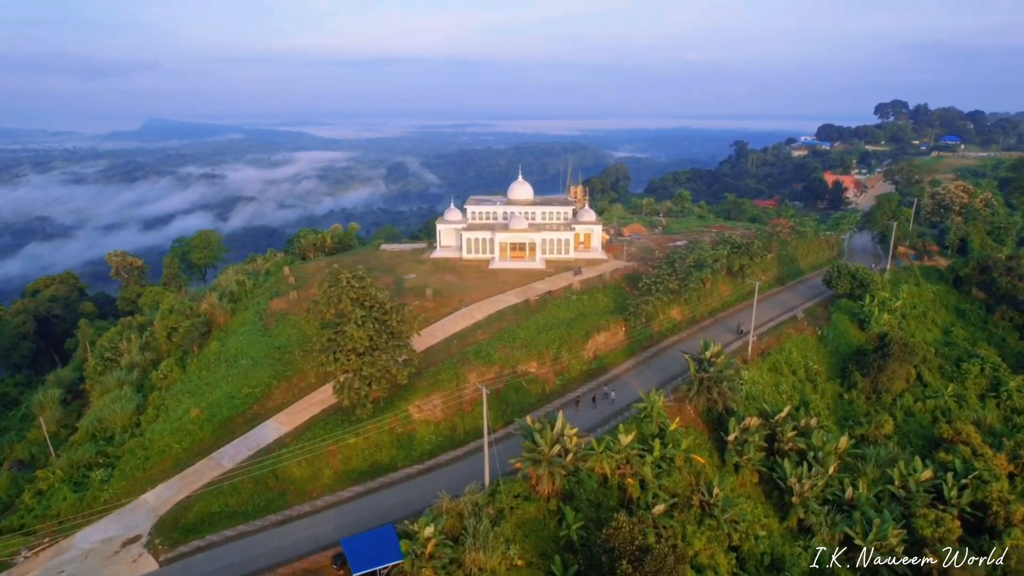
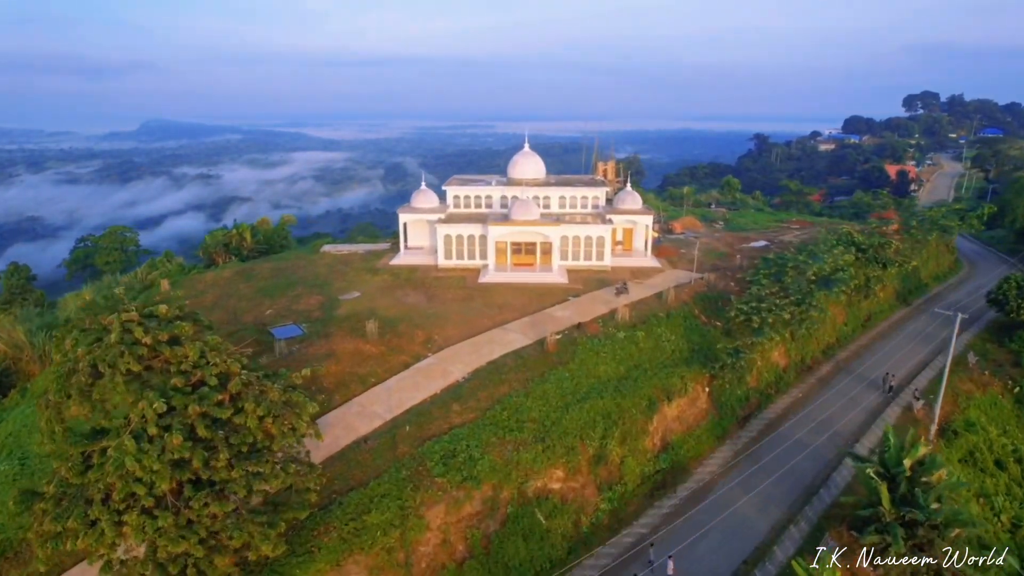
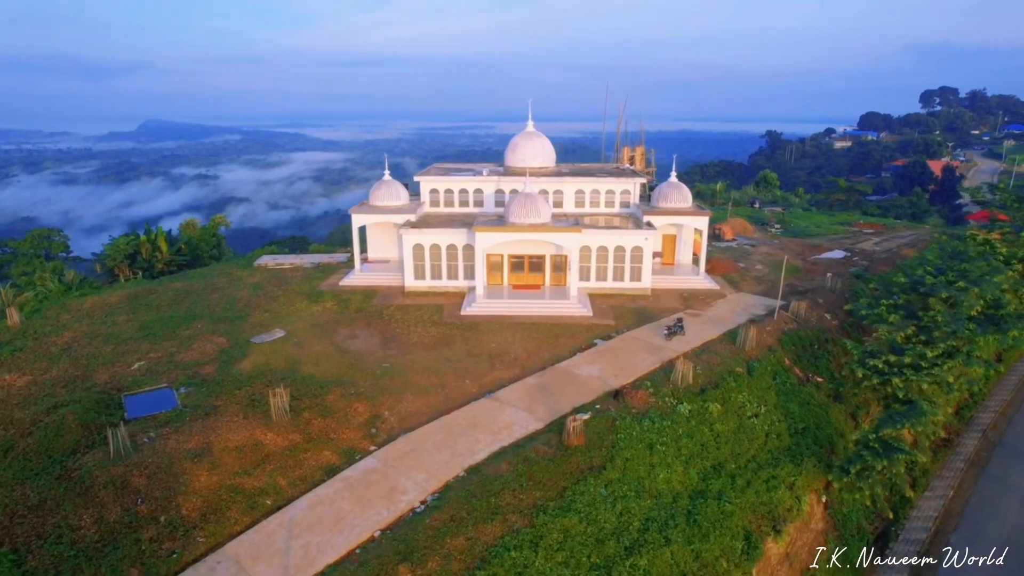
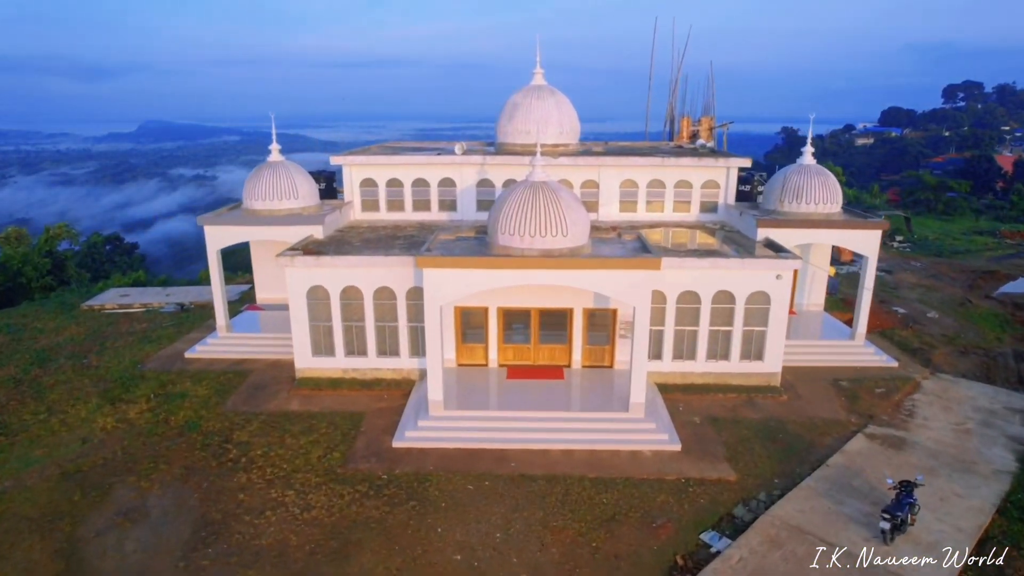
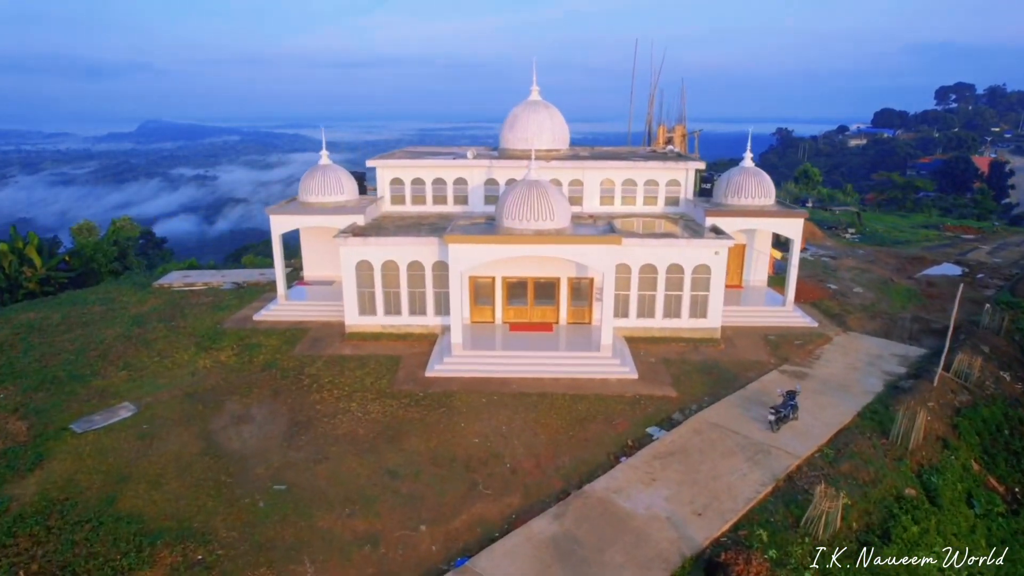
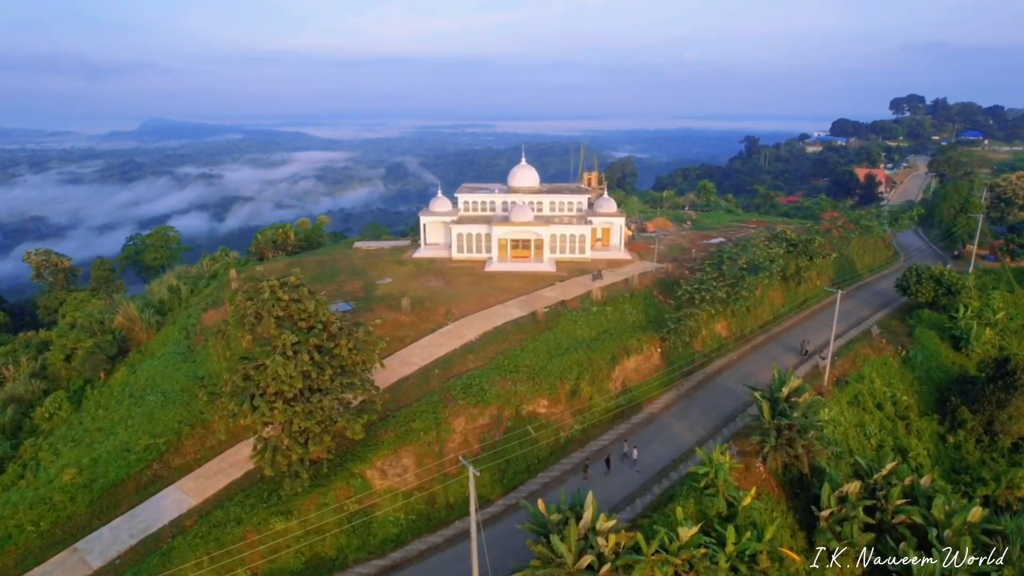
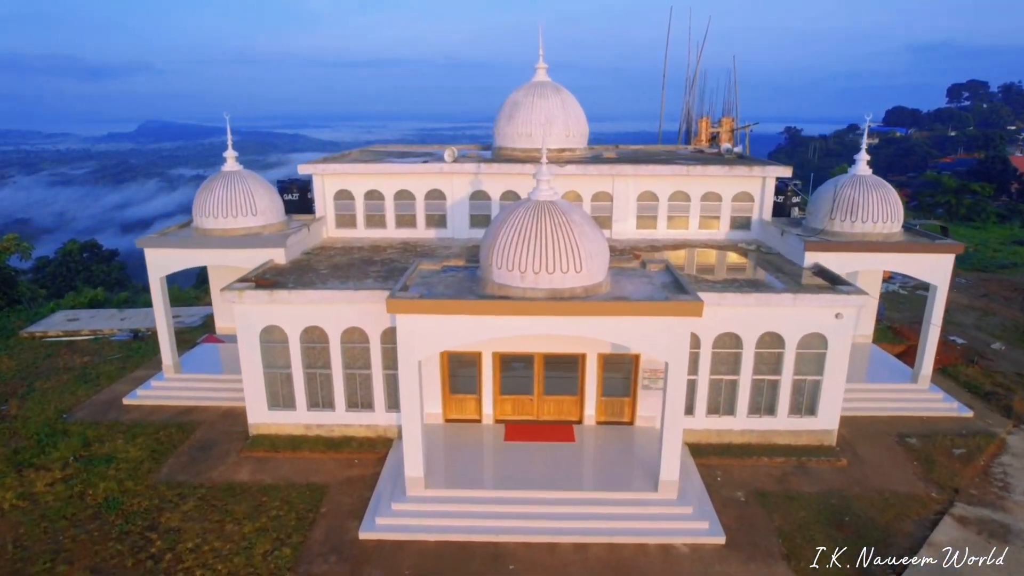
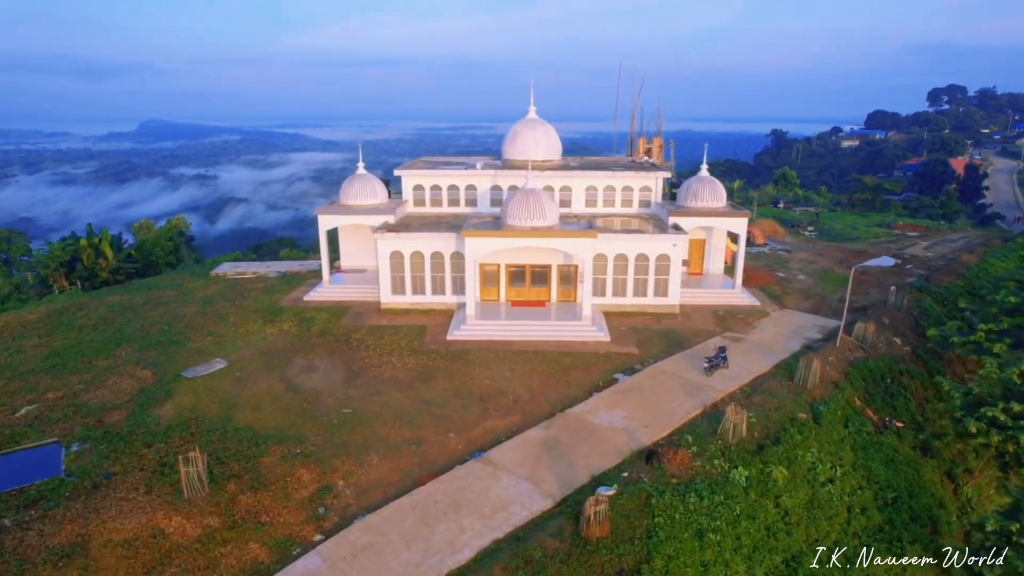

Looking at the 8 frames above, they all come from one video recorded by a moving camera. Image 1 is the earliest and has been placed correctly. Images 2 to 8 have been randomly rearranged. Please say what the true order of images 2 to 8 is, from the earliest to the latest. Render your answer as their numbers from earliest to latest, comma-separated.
6, 2, 3, 8, 5, 4, 7
